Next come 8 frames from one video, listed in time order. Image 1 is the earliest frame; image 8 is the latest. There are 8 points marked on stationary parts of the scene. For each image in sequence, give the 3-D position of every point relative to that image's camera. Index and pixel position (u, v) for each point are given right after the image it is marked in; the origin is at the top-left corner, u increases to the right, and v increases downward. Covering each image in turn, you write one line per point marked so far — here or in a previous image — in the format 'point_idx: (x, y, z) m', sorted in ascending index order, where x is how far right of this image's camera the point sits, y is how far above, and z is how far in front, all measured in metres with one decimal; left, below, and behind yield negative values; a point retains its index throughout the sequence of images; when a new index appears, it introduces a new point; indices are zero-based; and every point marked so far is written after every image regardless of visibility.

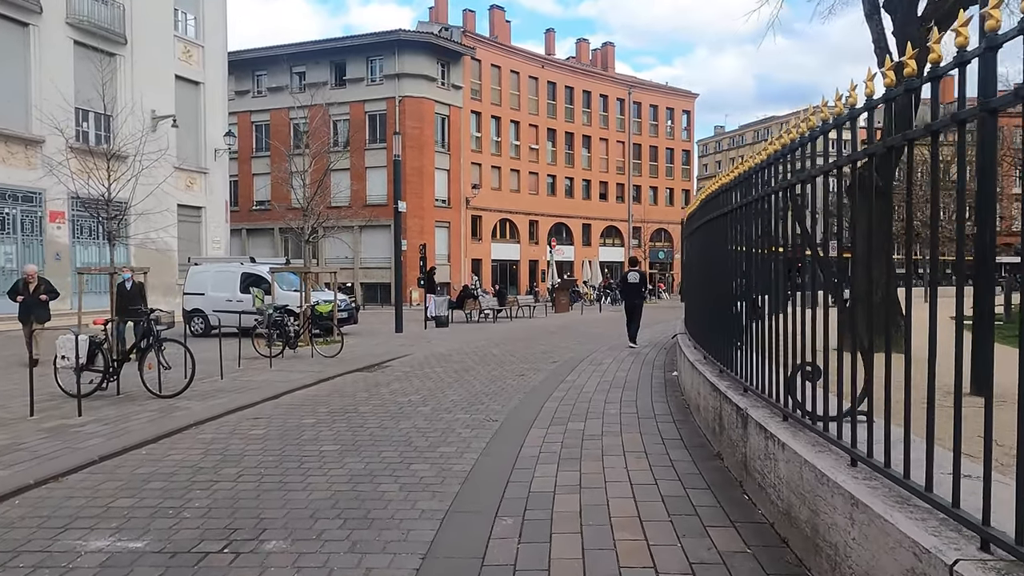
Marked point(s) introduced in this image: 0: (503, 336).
0: (-0.2, -1.3, +17.7) m
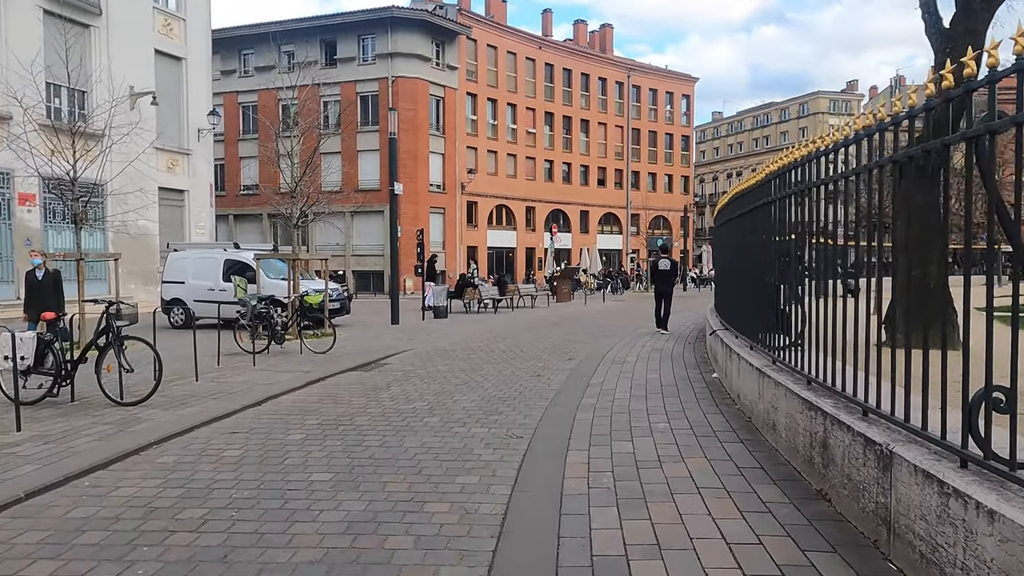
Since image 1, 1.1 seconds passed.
0: (-0.1, -1.0, +16.5) m
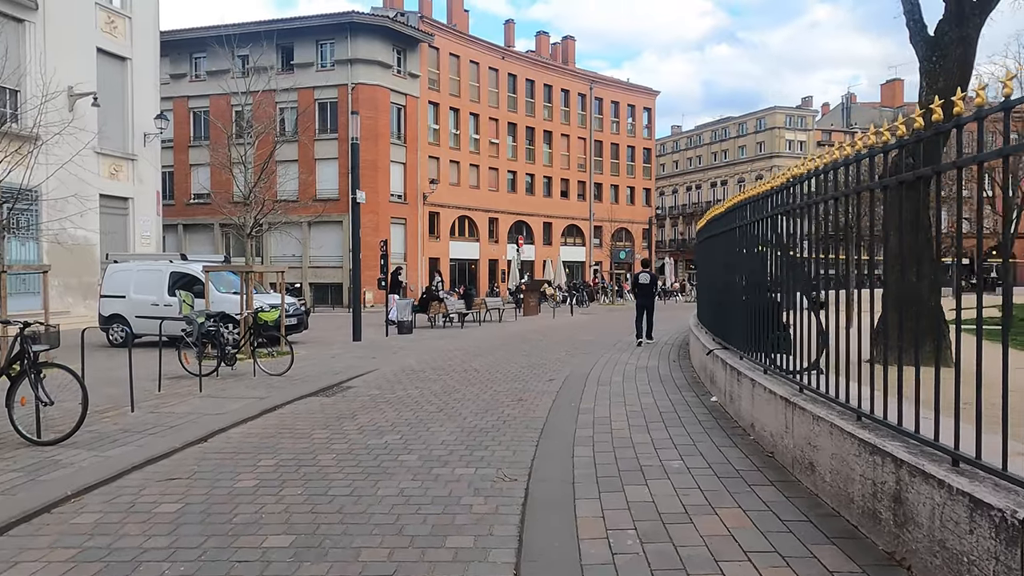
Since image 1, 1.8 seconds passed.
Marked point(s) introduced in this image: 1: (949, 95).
0: (-0.8, -1.3, +15.6) m
1: (+7.0, +3.1, +10.5) m
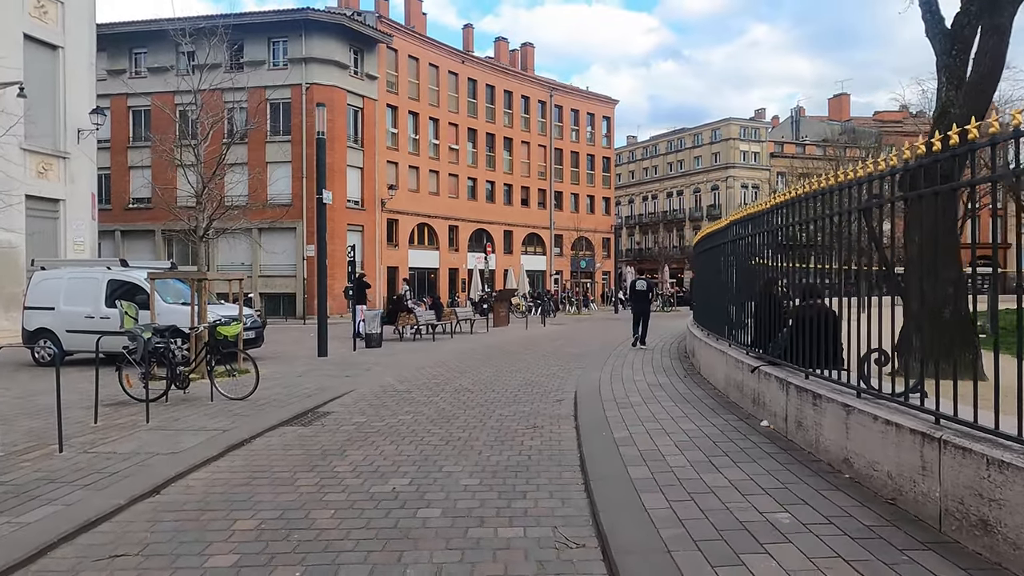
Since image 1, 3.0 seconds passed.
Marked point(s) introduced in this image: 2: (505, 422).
0: (-1.2, -1.5, +14.3) m
1: (+7.0, +3.0, +9.8) m
2: (-0.1, -1.6, +7.6) m
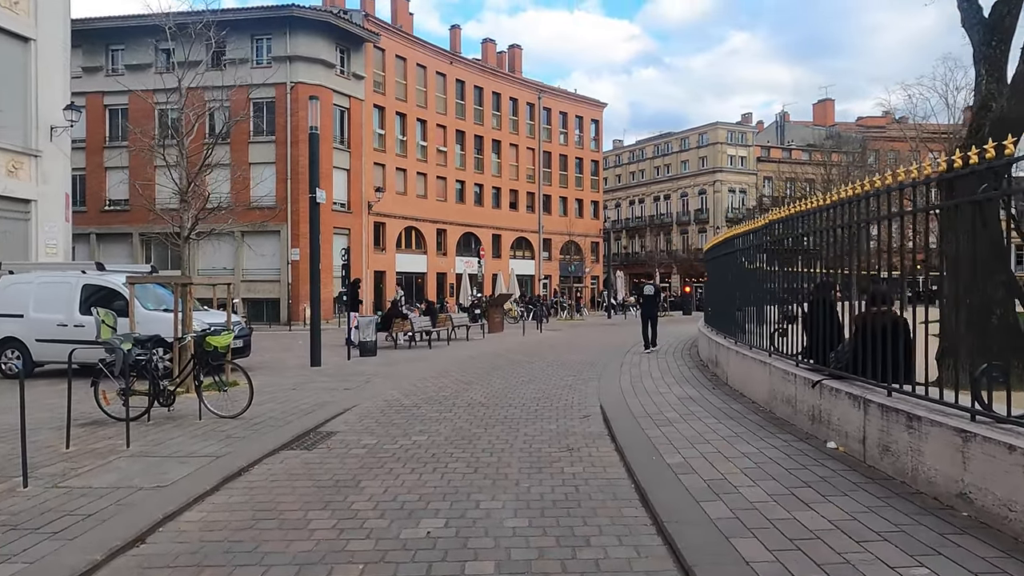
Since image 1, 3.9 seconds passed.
0: (-1.0, -1.6, +13.5) m
1: (+7.2, +2.9, +9.2) m
2: (+0.2, -1.6, +6.8) m
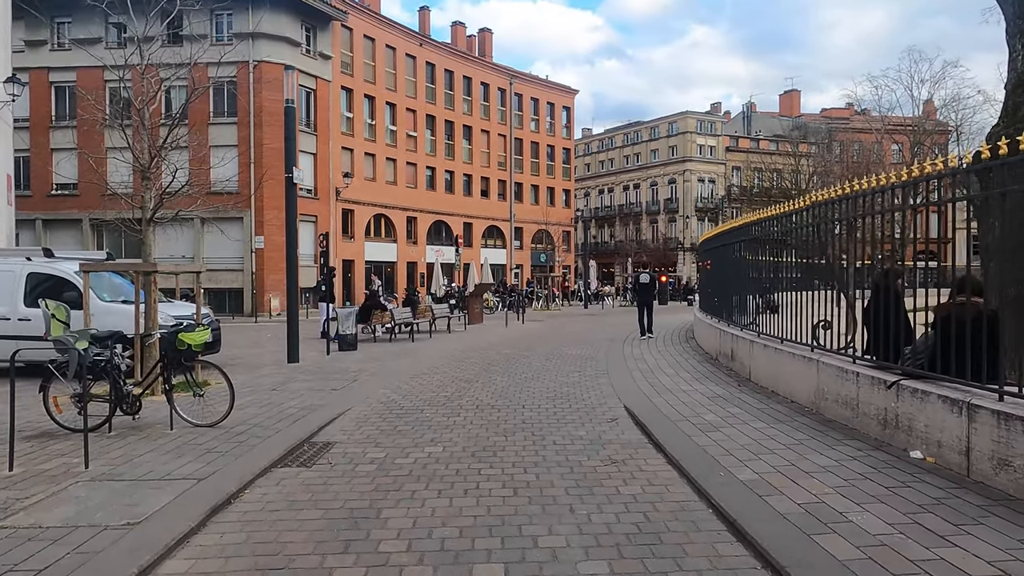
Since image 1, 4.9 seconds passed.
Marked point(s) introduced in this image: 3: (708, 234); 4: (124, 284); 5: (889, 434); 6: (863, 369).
0: (-1.1, -1.4, +12.5) m
1: (+7.3, +3.1, +8.7) m
2: (+0.5, -1.5, +5.9) m
3: (+4.4, +1.2, +14.7) m
4: (-6.9, +0.1, +11.6) m
5: (+3.3, -1.3, +5.7) m
6: (+3.4, -0.8, +6.3) m
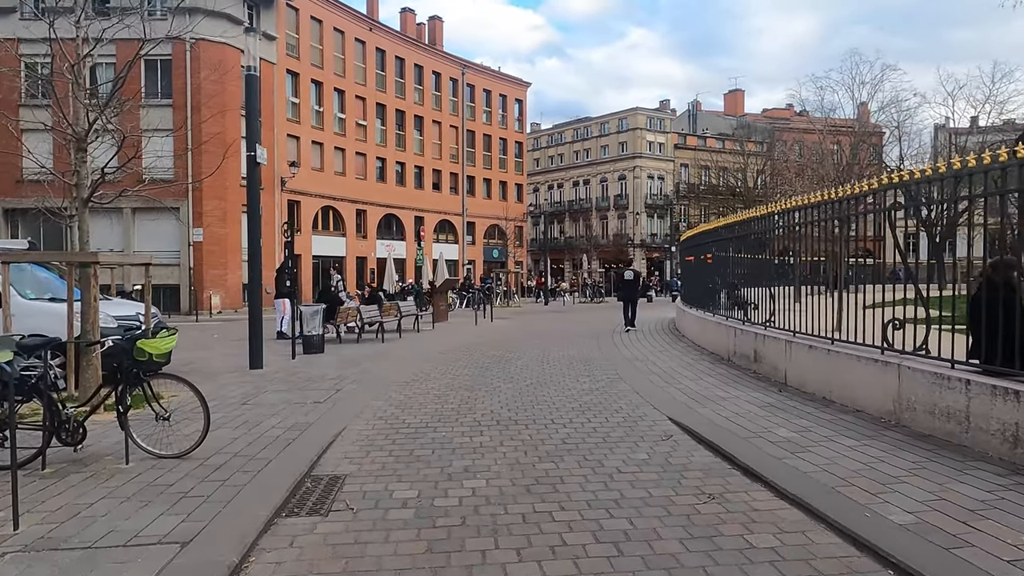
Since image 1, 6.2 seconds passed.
0: (-1.2, -1.4, +11.2) m
1: (+7.5, +3.1, +8.1) m
2: (+1.0, -1.5, +4.8) m
3: (+4.1, +1.3, +13.9) m
4: (-6.9, +0.2, +9.8) m
5: (+3.8, -1.2, +4.8) m
6: (+3.8, -0.7, +5.4) m
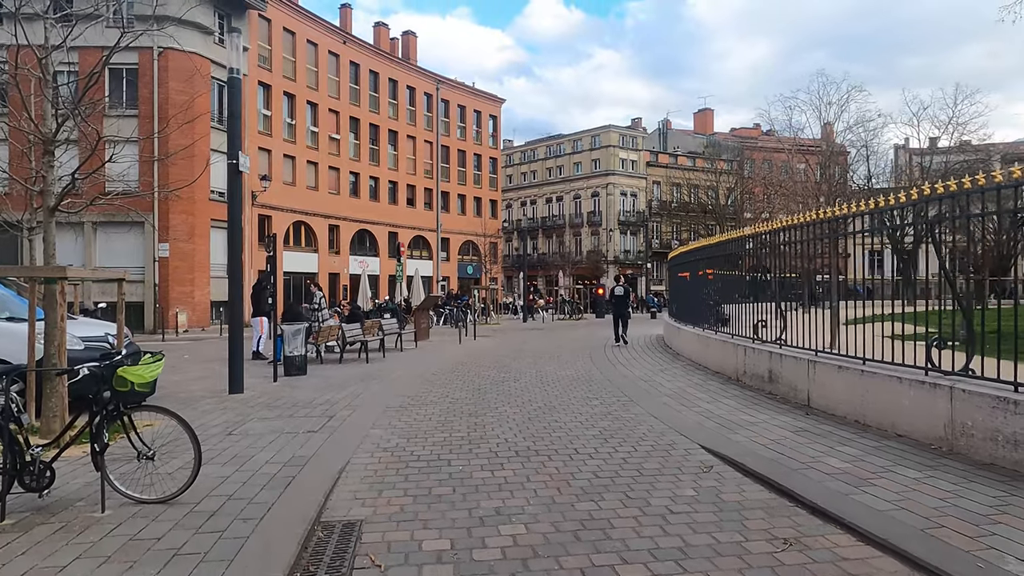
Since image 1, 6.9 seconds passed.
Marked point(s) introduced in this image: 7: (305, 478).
0: (-1.2, -1.6, +10.5) m
1: (+7.7, +2.9, +8.0) m
2: (+1.3, -1.6, +4.3) m
3: (+3.9, +1.0, +13.5) m
4: (-6.8, -0.1, +8.9) m
5: (+4.1, -1.3, +4.4) m
6: (+4.1, -0.9, +5.0) m
7: (-1.7, -1.6, +5.4) m
